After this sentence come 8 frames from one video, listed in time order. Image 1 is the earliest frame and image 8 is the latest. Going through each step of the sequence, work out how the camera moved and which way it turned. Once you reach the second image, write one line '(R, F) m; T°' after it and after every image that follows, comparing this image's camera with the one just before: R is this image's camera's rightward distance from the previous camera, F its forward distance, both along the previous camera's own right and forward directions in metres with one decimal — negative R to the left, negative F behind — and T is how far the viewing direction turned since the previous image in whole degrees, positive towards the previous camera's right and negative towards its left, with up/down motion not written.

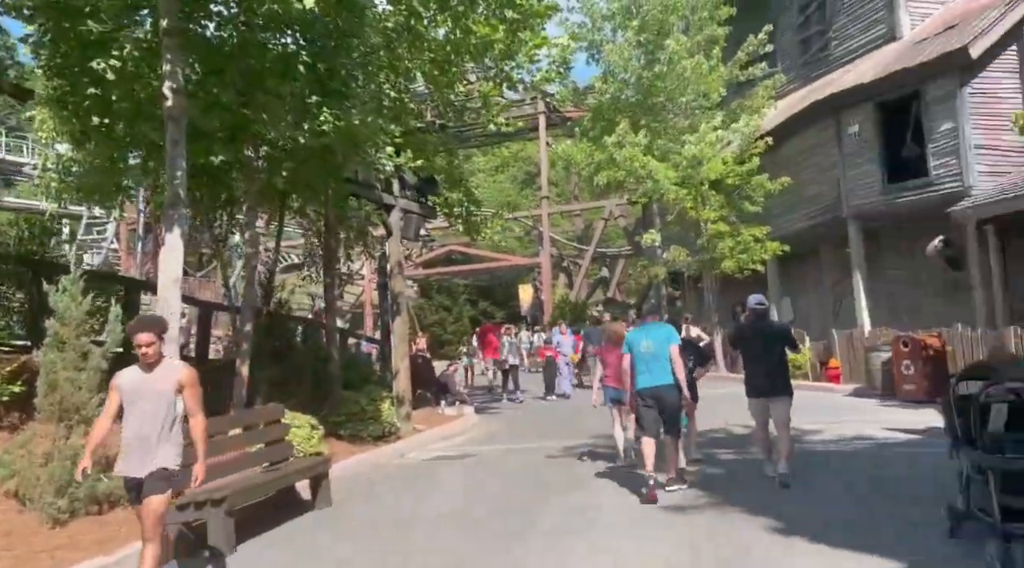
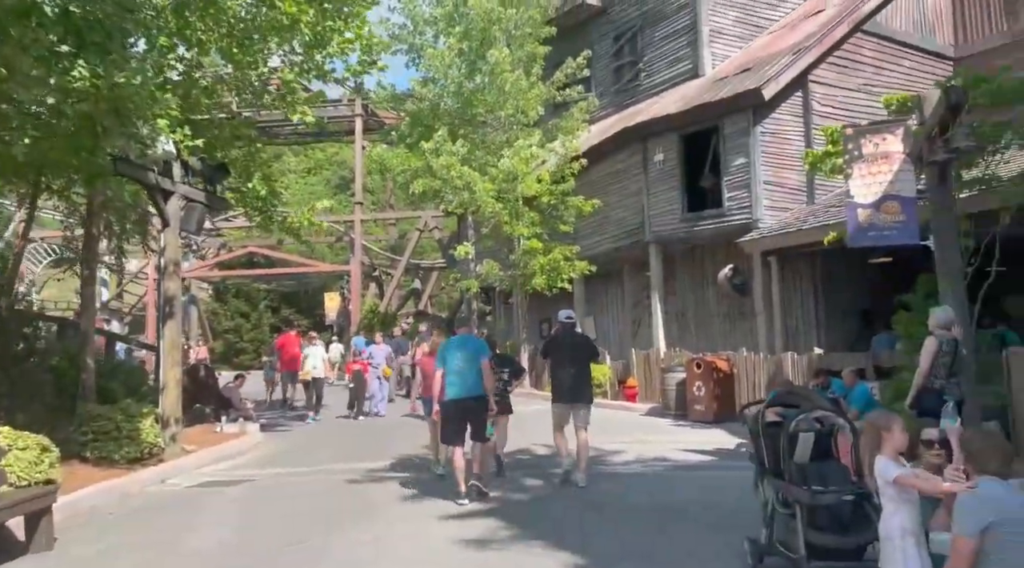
(0.0, +0.4) m; +13°
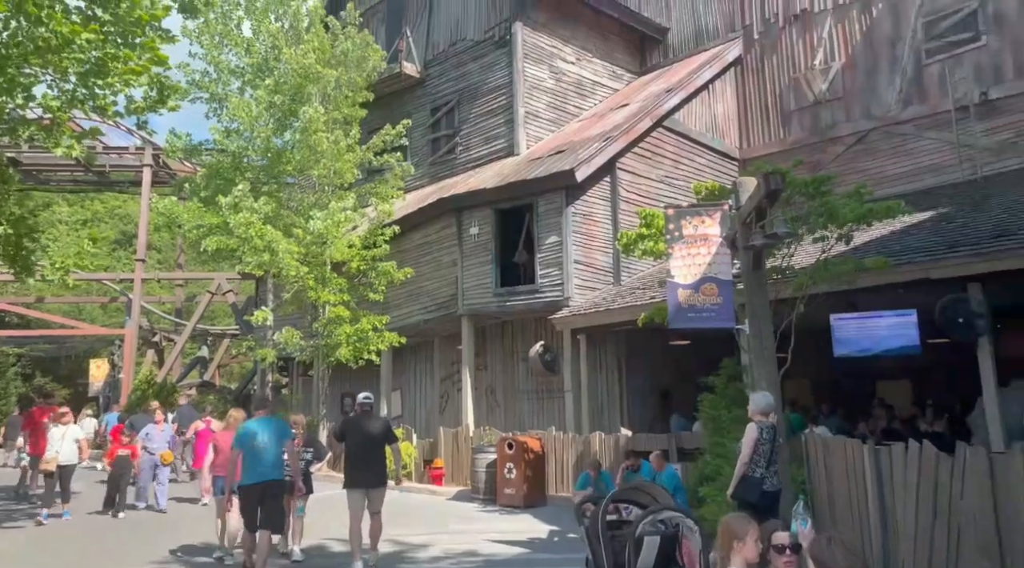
(0.0, +0.6) m; +12°
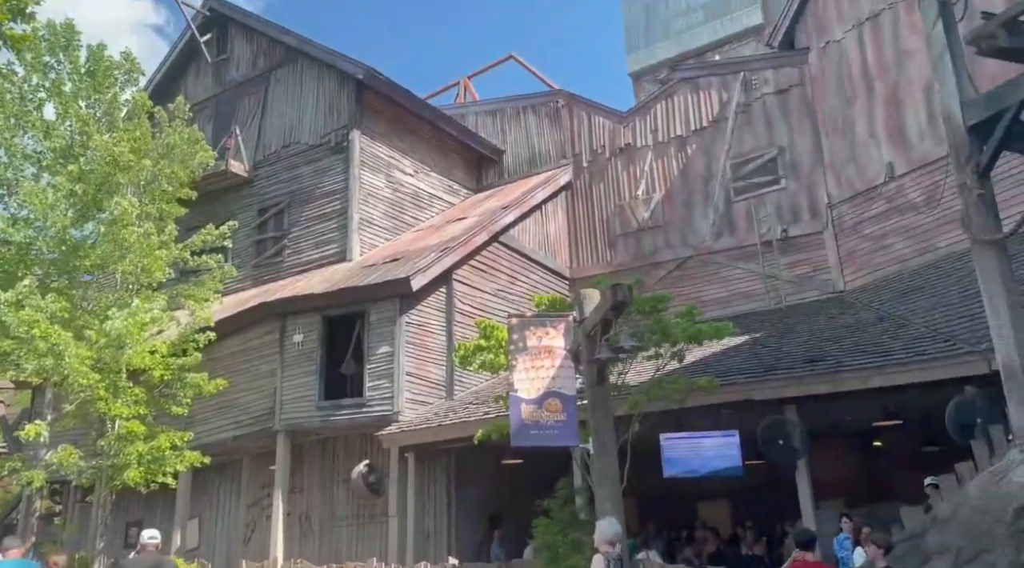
(0.0, +0.6) m; +11°
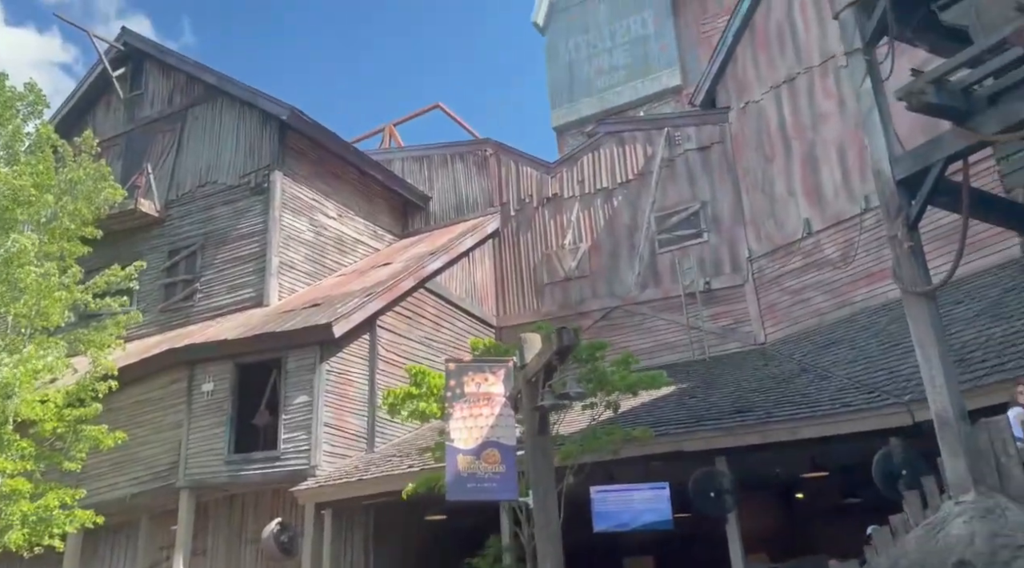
(-0.2, +0.3) m; +6°
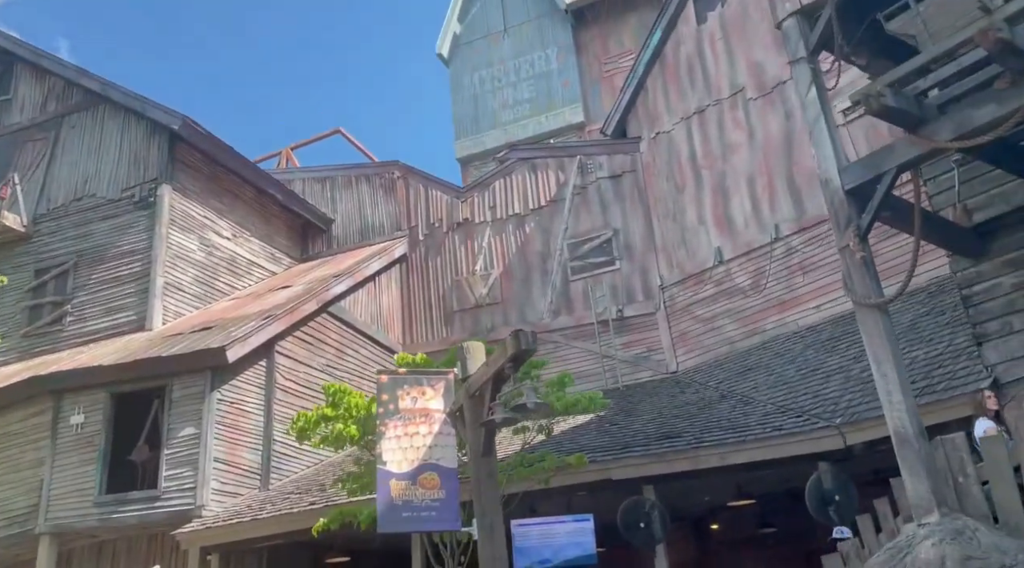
(-0.3, +0.7) m; +7°
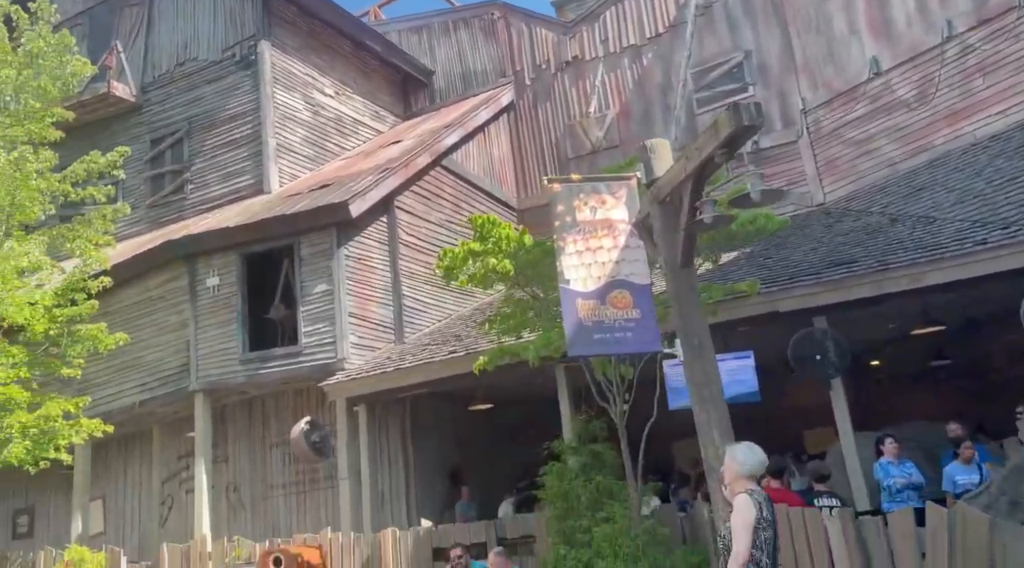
(-0.5, +0.7) m; -7°
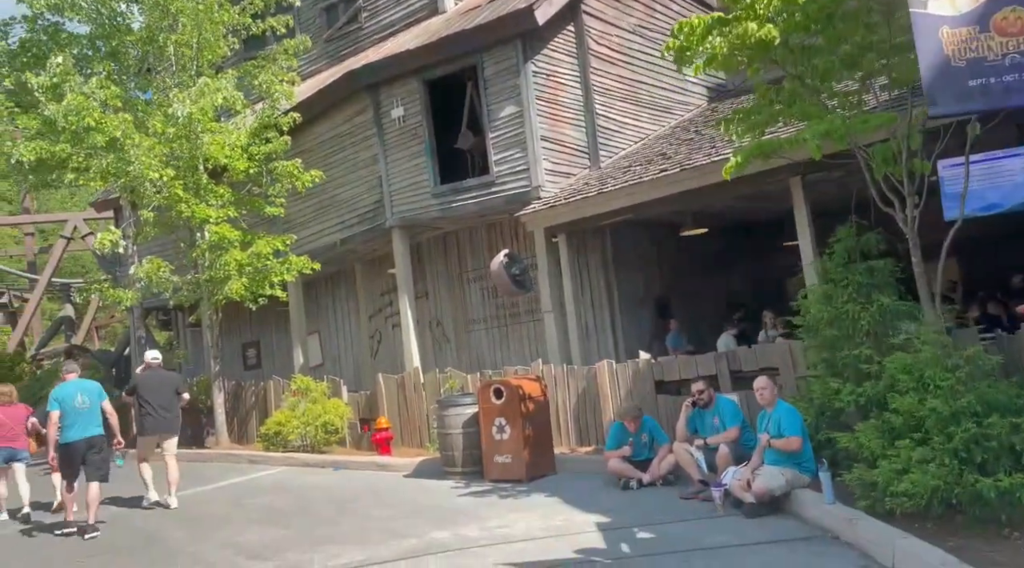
(-0.6, +1.1) m; -12°
